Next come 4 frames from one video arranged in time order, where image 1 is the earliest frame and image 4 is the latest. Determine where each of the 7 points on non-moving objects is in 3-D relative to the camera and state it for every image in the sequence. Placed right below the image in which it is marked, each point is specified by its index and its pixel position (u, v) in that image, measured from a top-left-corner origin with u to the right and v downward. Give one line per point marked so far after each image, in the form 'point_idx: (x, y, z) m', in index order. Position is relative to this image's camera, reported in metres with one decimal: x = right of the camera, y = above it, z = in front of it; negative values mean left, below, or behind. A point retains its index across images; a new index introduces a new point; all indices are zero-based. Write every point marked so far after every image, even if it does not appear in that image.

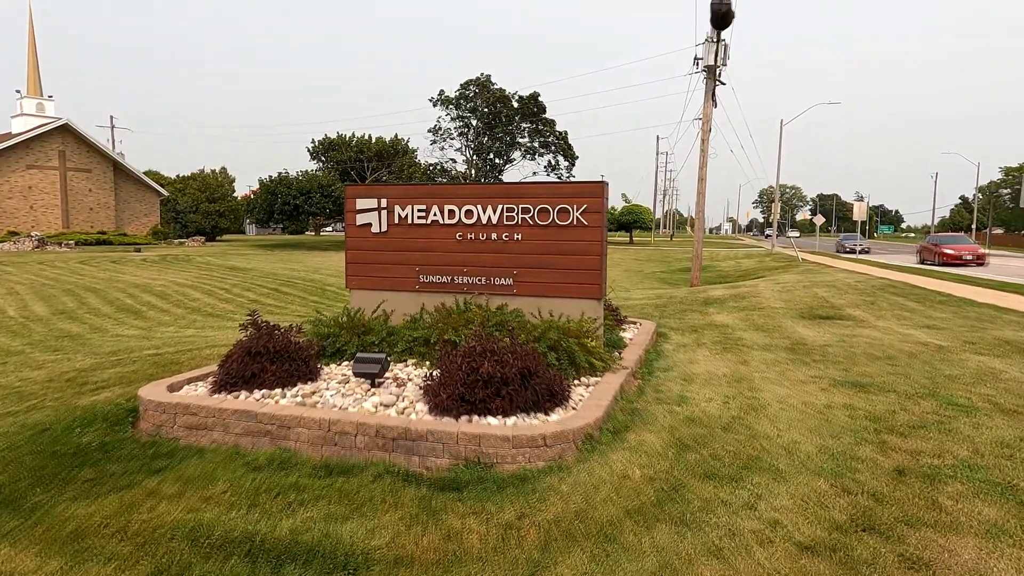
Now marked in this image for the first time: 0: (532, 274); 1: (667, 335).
0: (+0.3, +0.2, +7.6) m
1: (+2.5, -0.8, +9.6) m
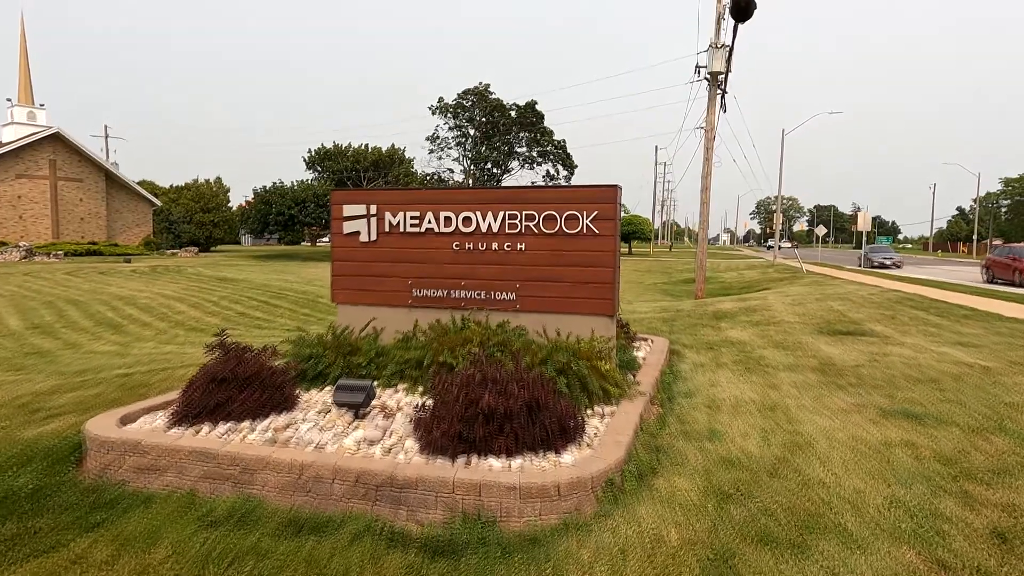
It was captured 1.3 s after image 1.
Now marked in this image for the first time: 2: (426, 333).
0: (+0.3, 0.0, +6.9) m
1: (+2.5, -1.0, +8.9) m
2: (-1.0, -0.5, +6.9) m
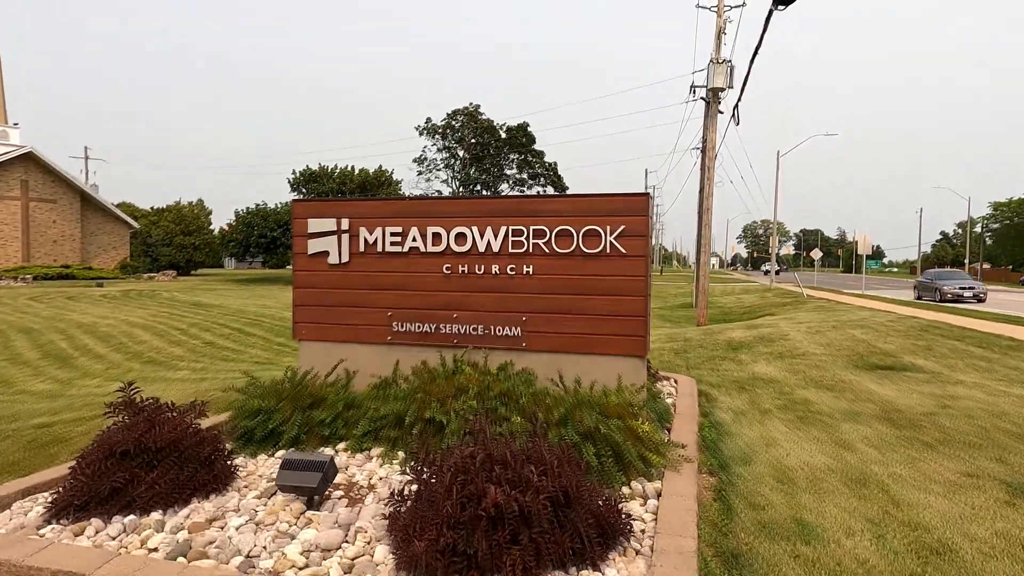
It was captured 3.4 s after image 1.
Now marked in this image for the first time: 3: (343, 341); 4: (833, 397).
0: (+0.3, -0.3, +5.5) m
1: (+2.5, -1.3, +7.5) m
2: (-0.9, -0.8, +5.5) m
3: (-1.7, -0.5, +6.0) m
4: (+4.0, -1.3, +7.5) m
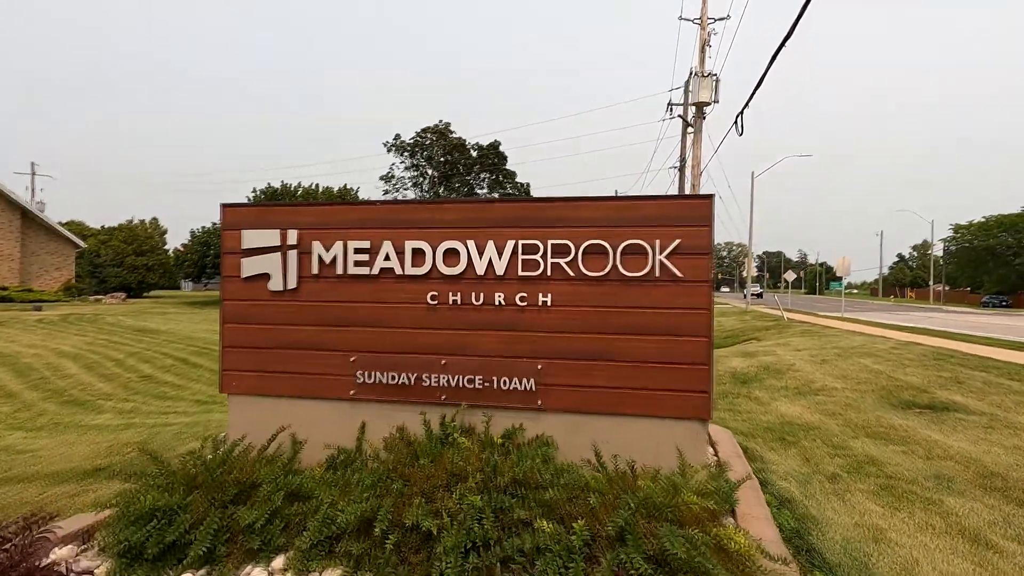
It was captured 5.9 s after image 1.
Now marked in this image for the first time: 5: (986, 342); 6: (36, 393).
0: (+0.4, -0.6, +4.0) m
1: (+2.5, -1.7, +6.1) m
2: (-0.9, -1.1, +4.0) m
3: (-1.6, -0.8, +4.4) m
4: (+4.0, -1.7, +6.2) m
5: (+11.8, -1.3, +15.1) m
6: (-9.8, -2.2, +12.4) m
